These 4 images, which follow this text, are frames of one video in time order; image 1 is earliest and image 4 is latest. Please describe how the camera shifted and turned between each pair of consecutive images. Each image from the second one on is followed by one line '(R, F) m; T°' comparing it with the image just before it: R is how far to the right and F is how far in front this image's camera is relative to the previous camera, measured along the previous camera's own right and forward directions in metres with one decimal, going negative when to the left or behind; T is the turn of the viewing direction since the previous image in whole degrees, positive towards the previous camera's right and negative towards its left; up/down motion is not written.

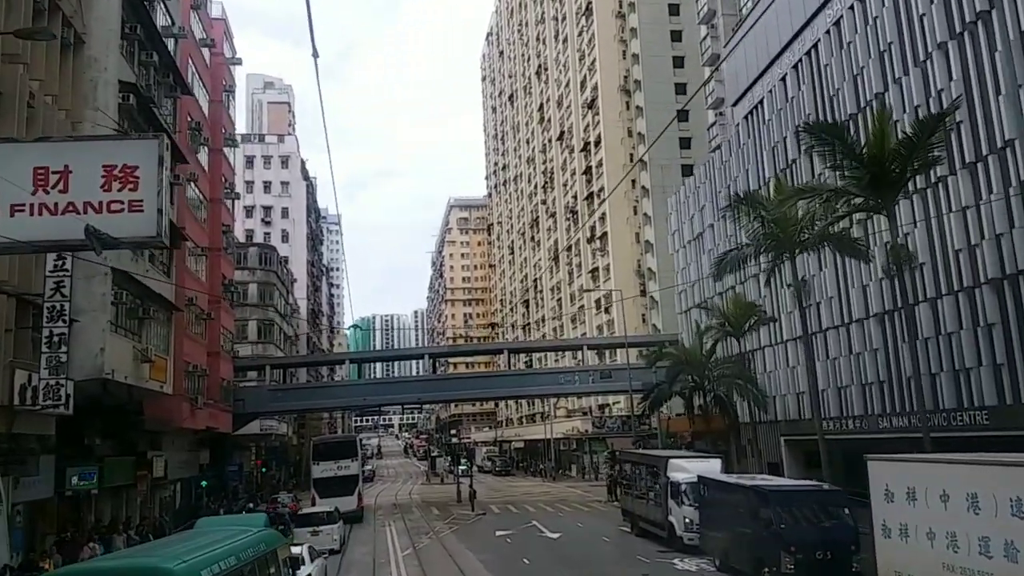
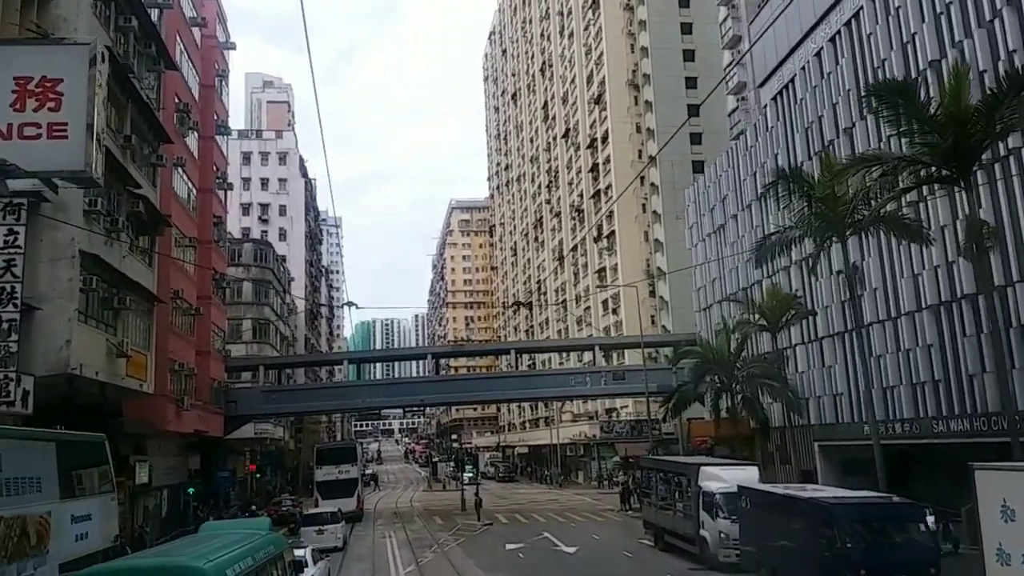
(-0.4, +2.6) m; 0°
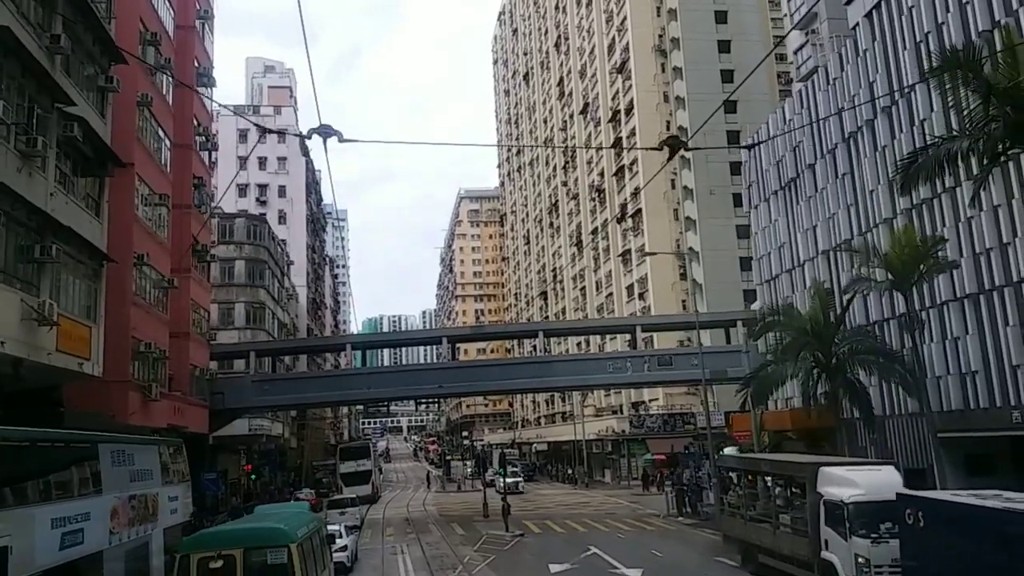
(-1.0, +6.1) m; 0°
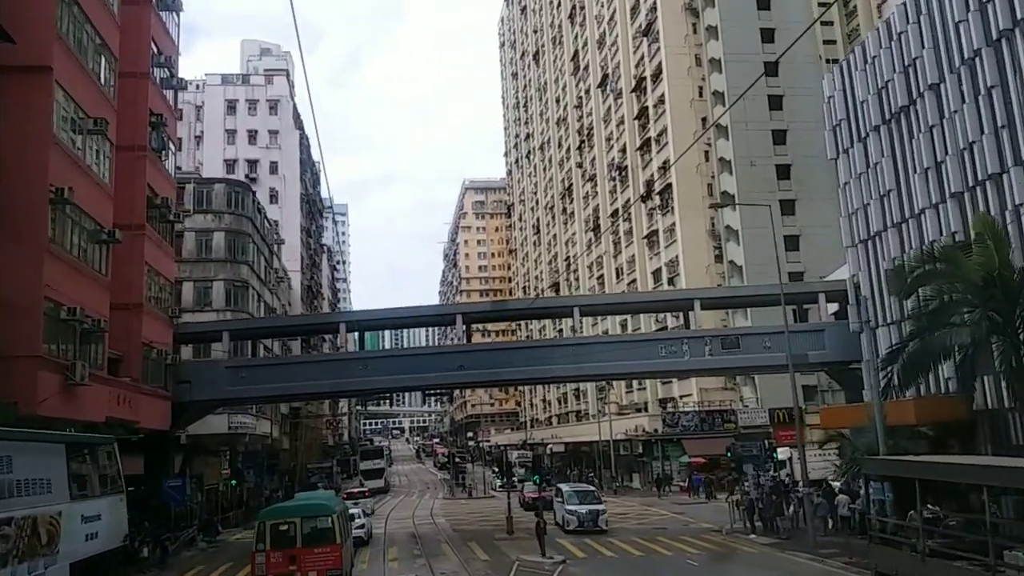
(-1.1, +7.1) m; 0°
